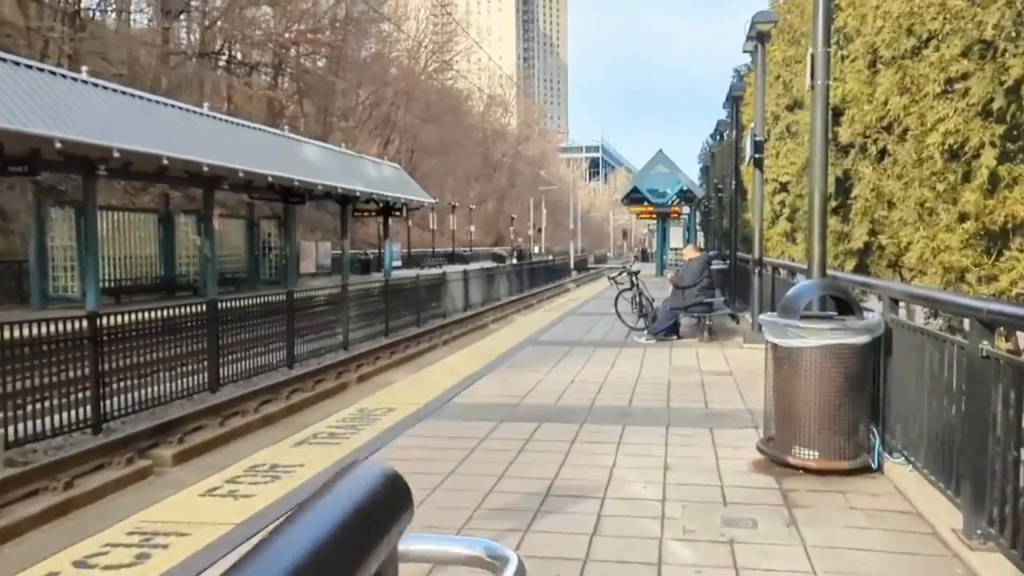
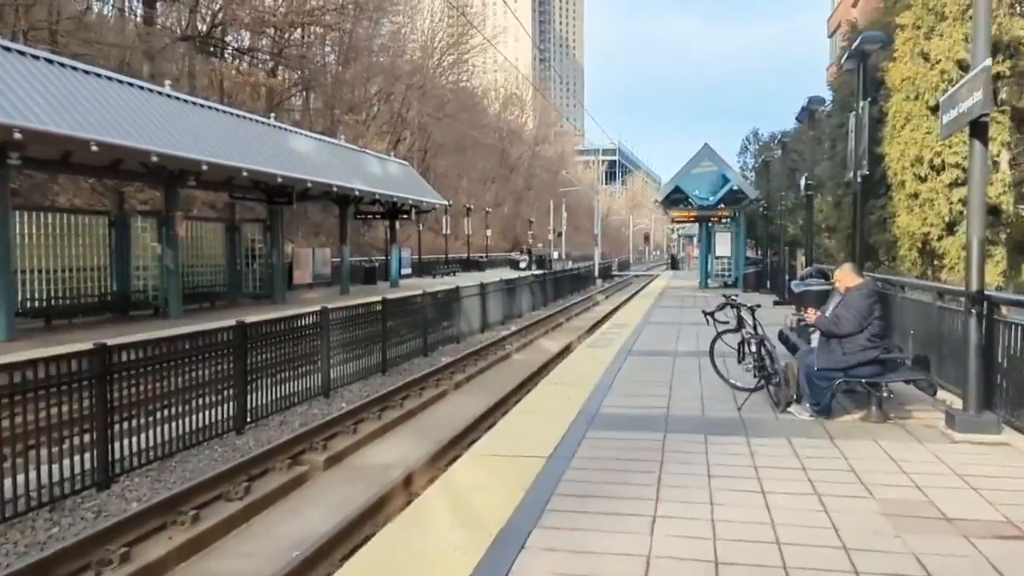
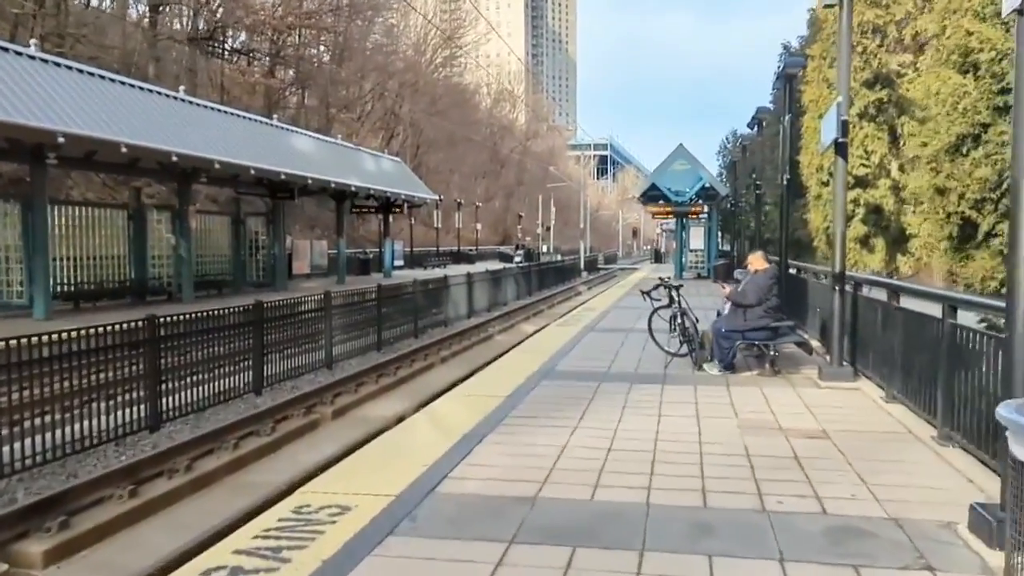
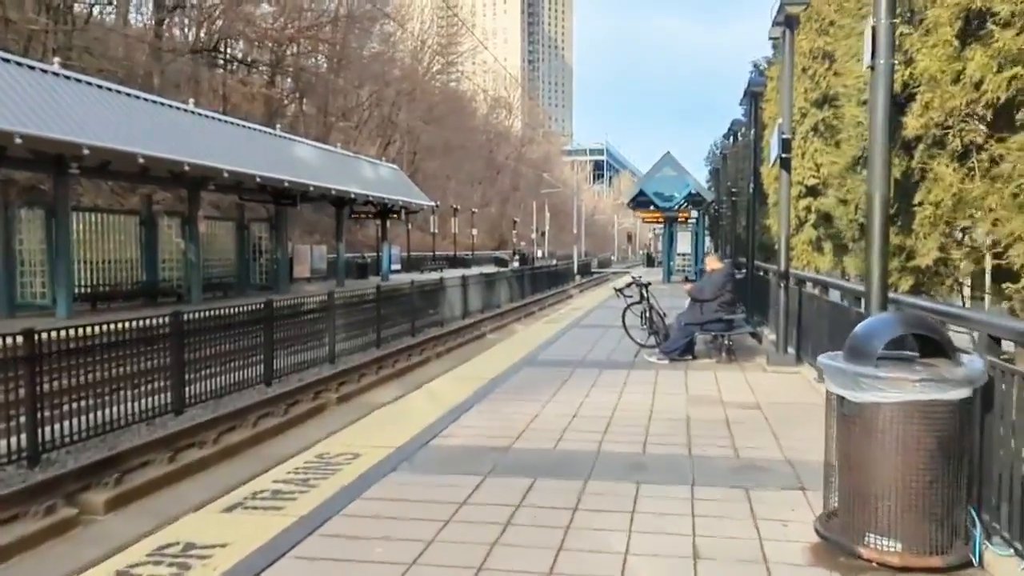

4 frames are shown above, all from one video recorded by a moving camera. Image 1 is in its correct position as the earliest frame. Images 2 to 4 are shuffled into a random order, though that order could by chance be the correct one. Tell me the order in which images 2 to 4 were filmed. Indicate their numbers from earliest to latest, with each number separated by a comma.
4, 3, 2
